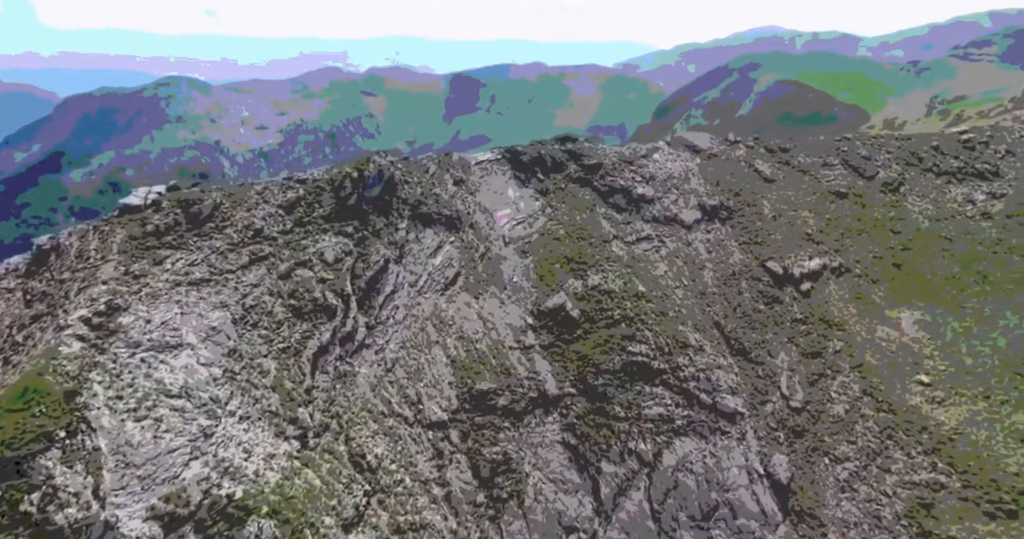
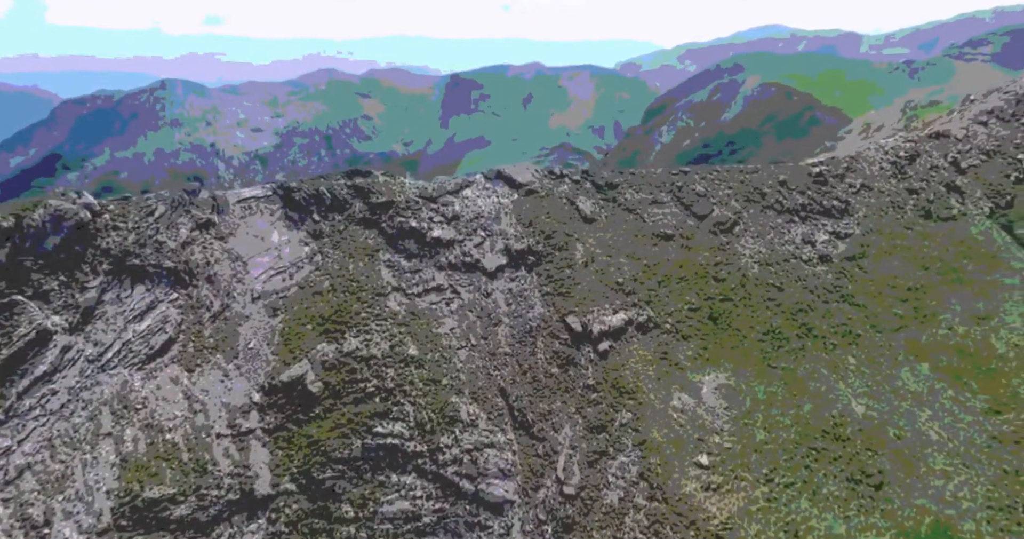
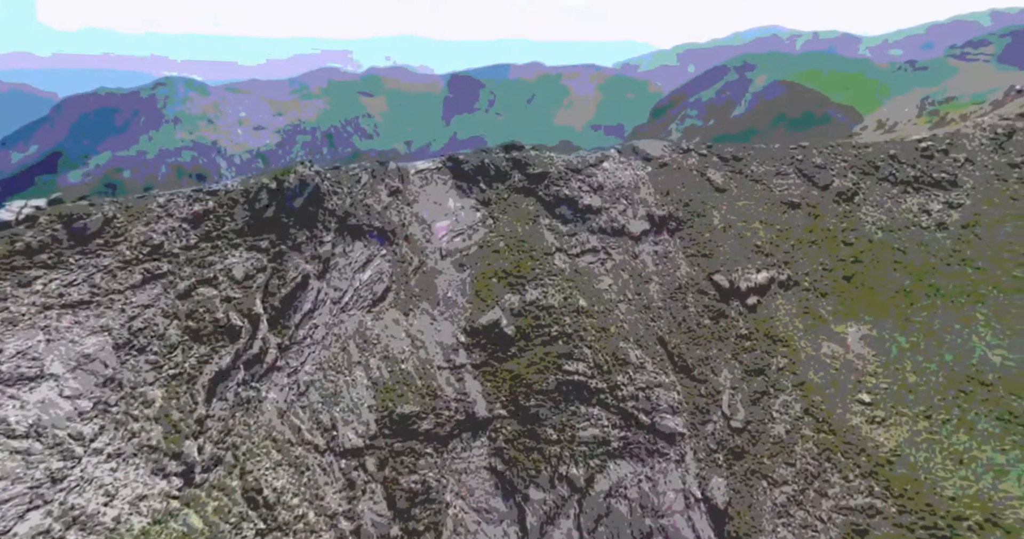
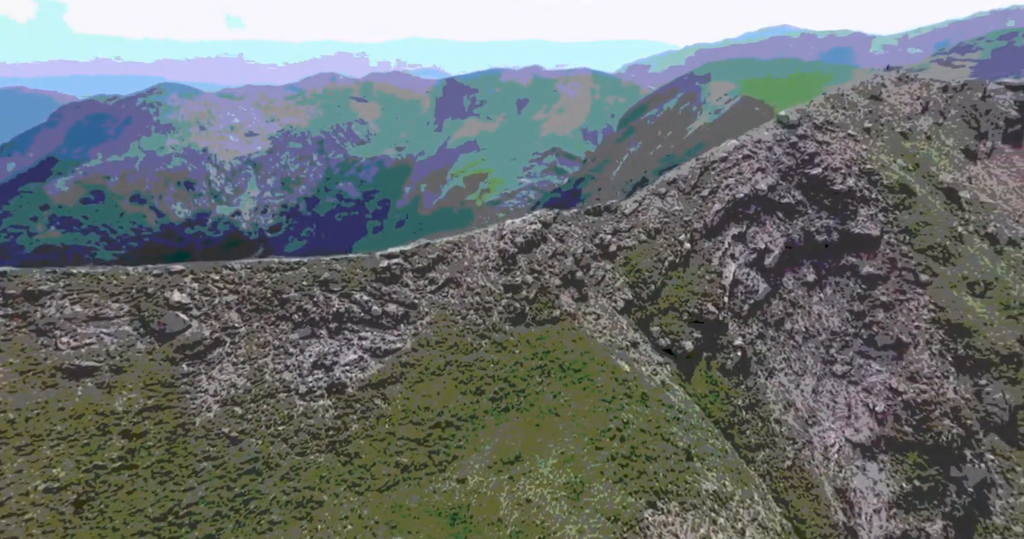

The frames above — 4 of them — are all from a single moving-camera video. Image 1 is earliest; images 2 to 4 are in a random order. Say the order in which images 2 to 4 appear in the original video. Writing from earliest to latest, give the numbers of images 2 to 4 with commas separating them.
3, 2, 4
